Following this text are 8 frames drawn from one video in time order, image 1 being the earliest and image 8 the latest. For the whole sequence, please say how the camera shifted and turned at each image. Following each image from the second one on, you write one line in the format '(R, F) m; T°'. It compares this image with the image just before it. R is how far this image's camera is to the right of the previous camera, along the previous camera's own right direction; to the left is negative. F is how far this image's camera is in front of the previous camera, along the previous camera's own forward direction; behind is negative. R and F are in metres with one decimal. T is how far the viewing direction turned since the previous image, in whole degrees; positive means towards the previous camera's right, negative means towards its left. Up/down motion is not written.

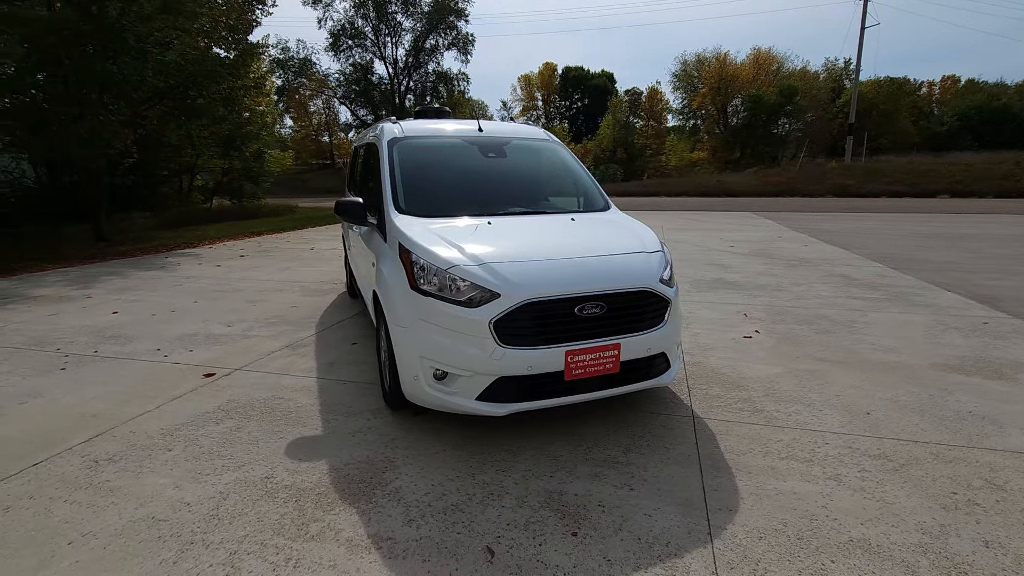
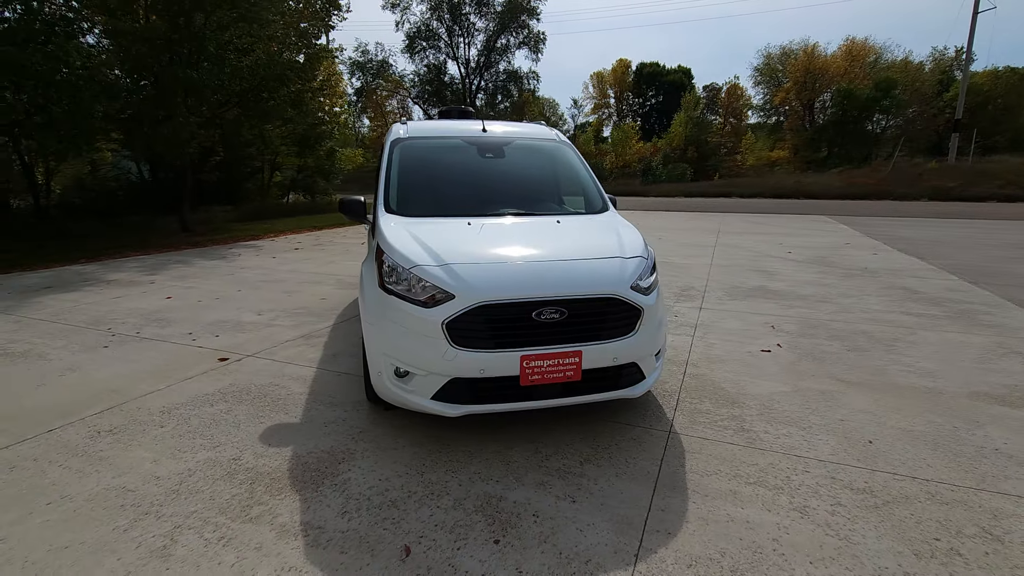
(+0.6, +0.1) m; -8°
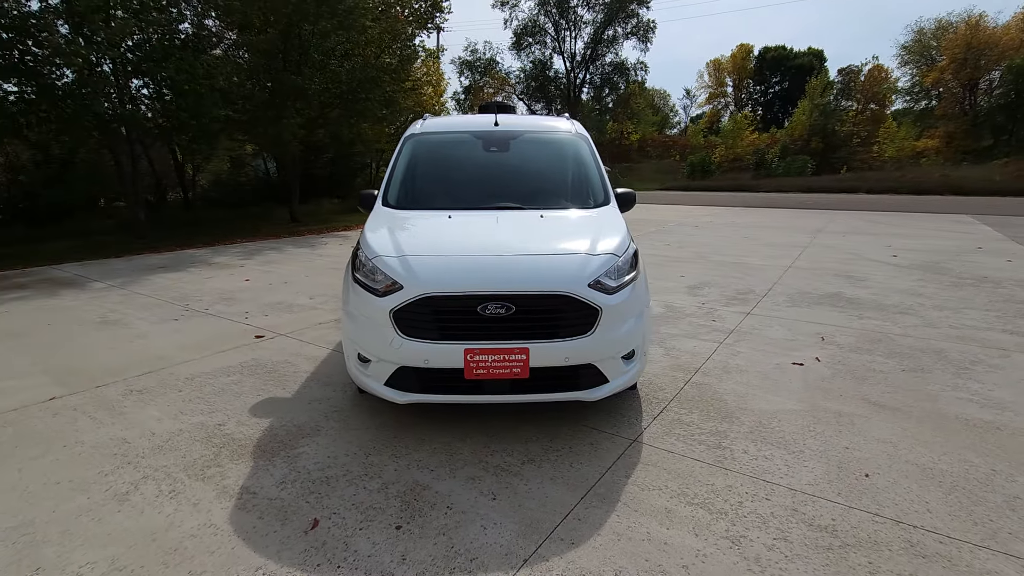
(+0.9, +0.1) m; -12°
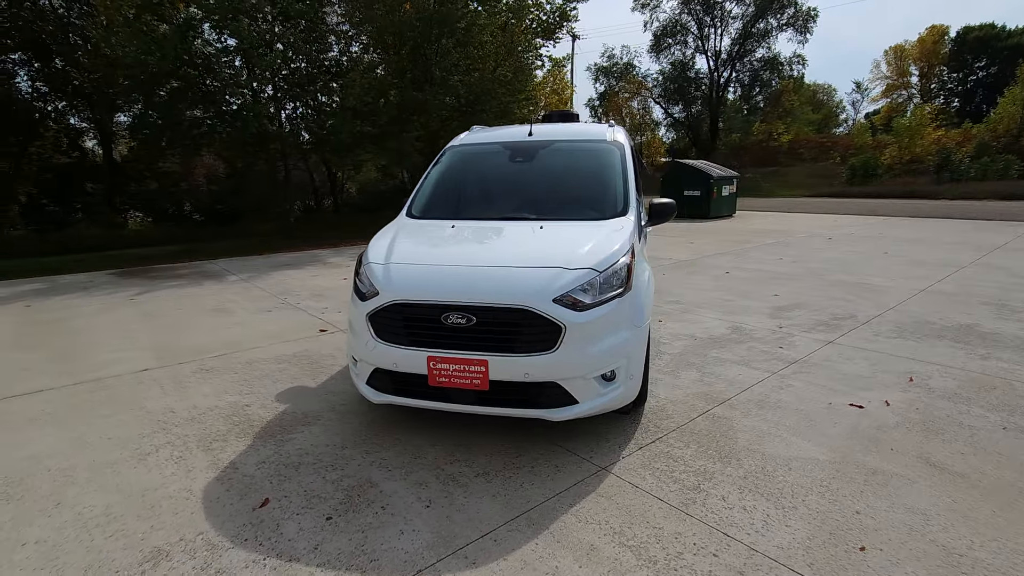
(+0.9, +0.1) m; -15°
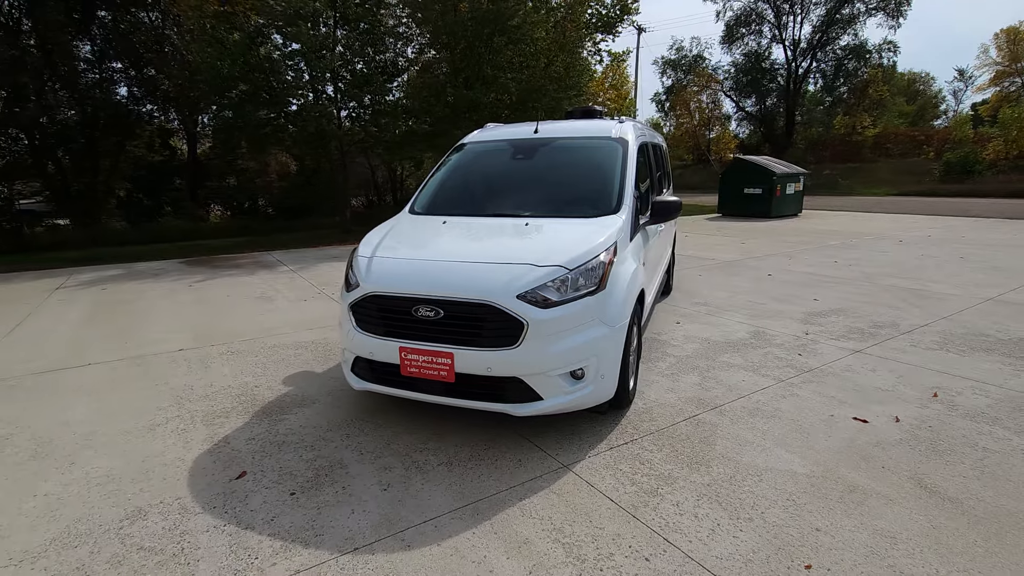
(+0.5, 0.0) m; -7°
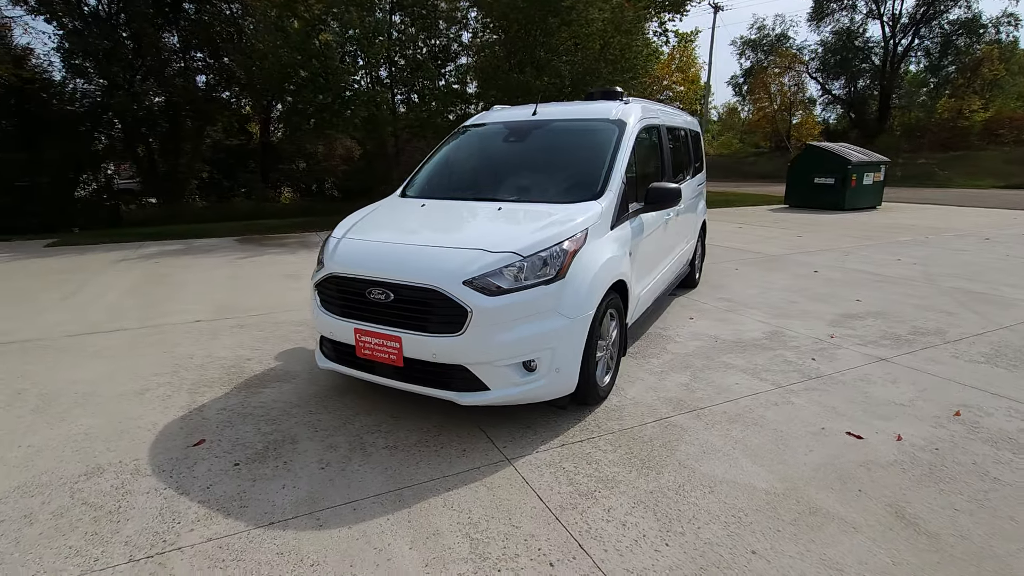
(+0.6, +0.1) m; -7°
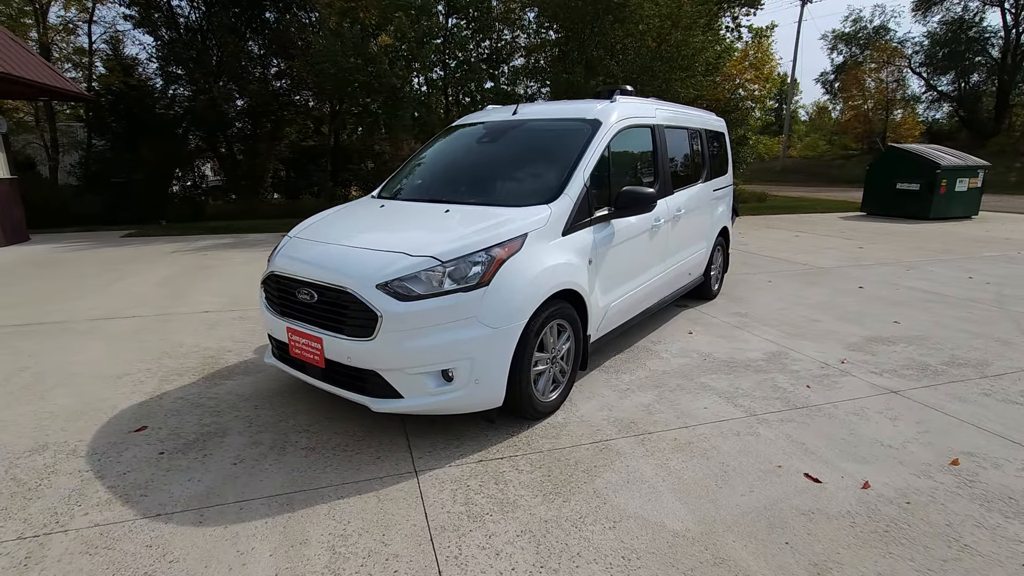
(+0.8, +0.2) m; -8°
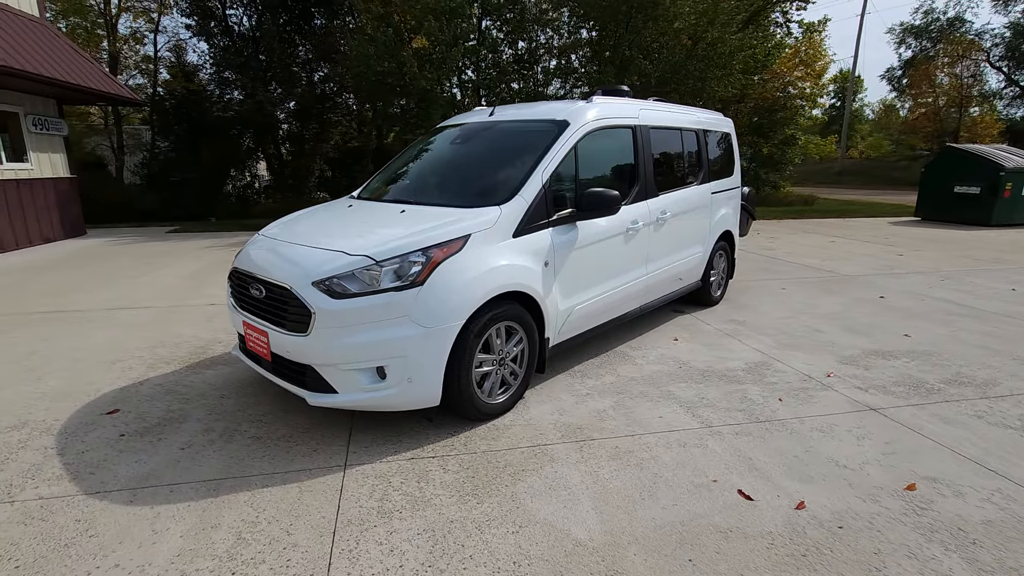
(+0.6, 0.0) m; -5°
